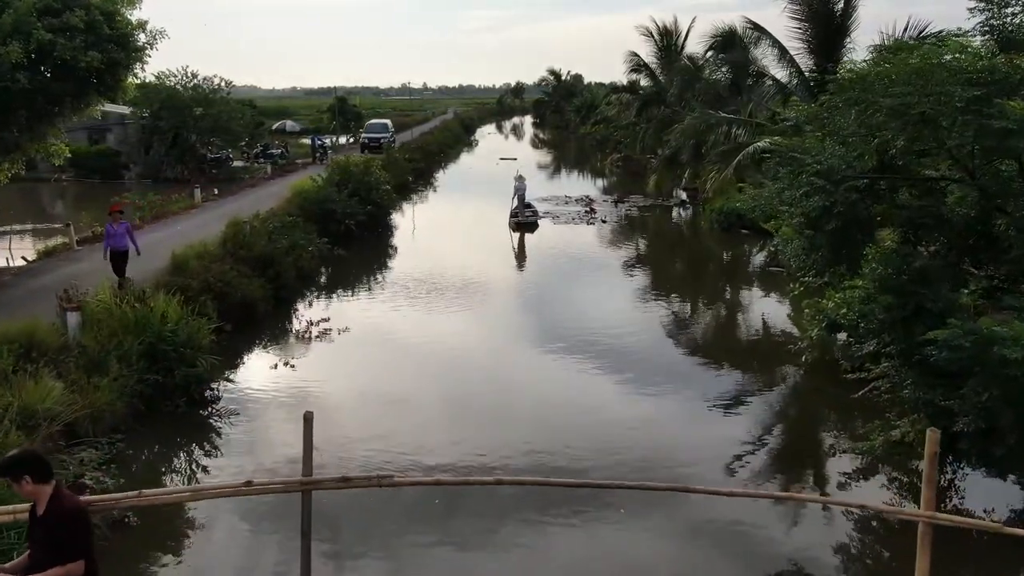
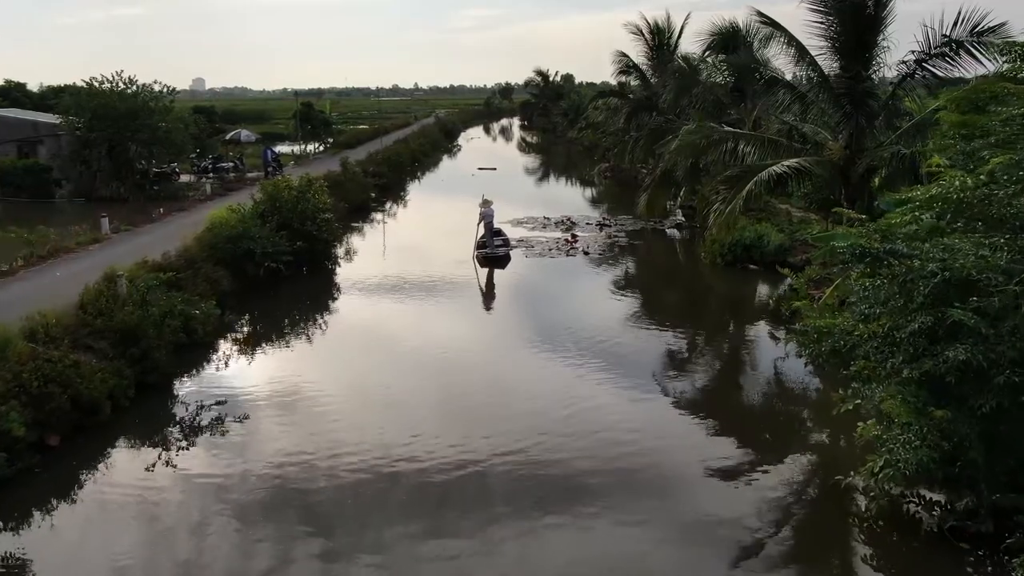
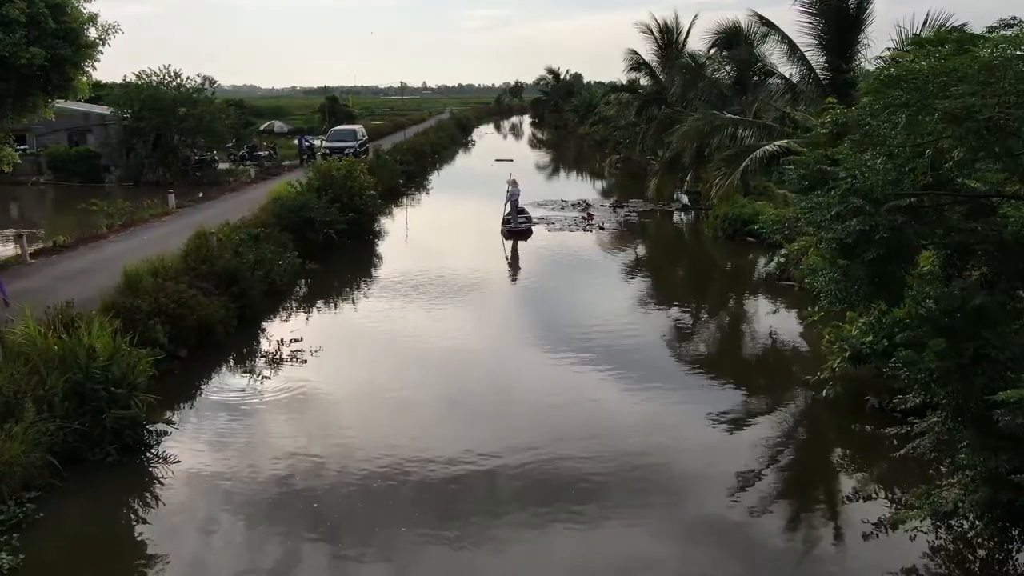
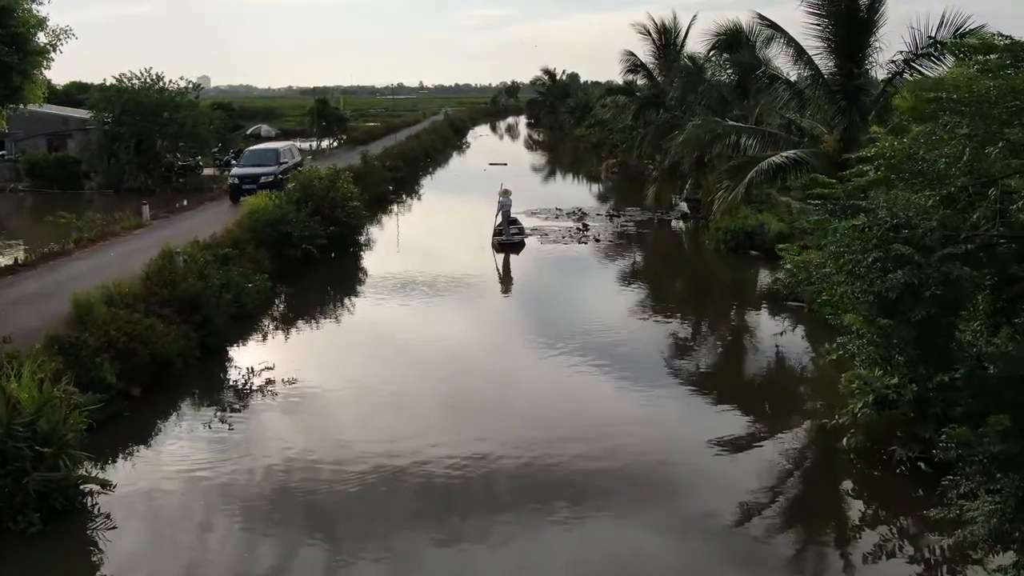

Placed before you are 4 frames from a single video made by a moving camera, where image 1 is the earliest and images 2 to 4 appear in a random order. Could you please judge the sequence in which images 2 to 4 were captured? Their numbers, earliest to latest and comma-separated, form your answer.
3, 4, 2
